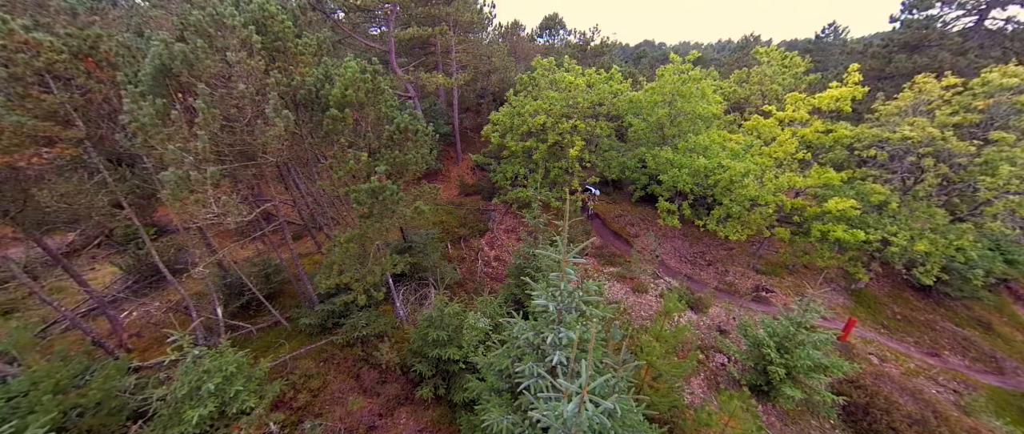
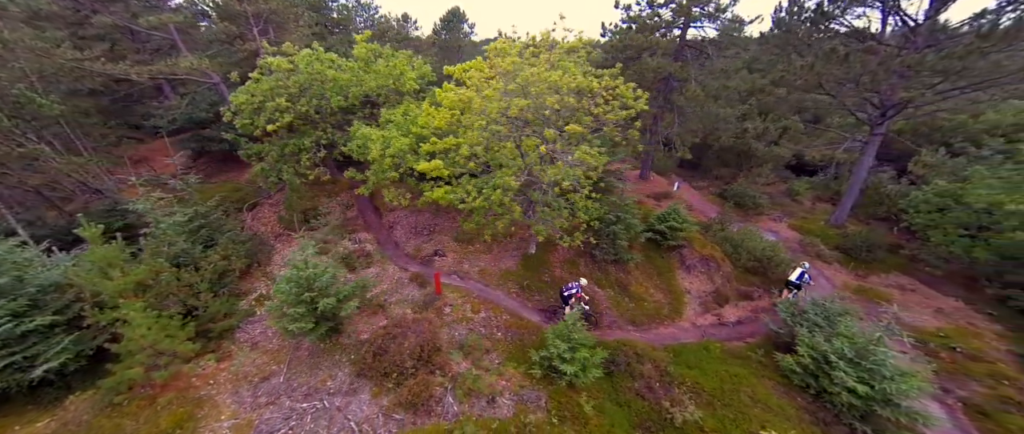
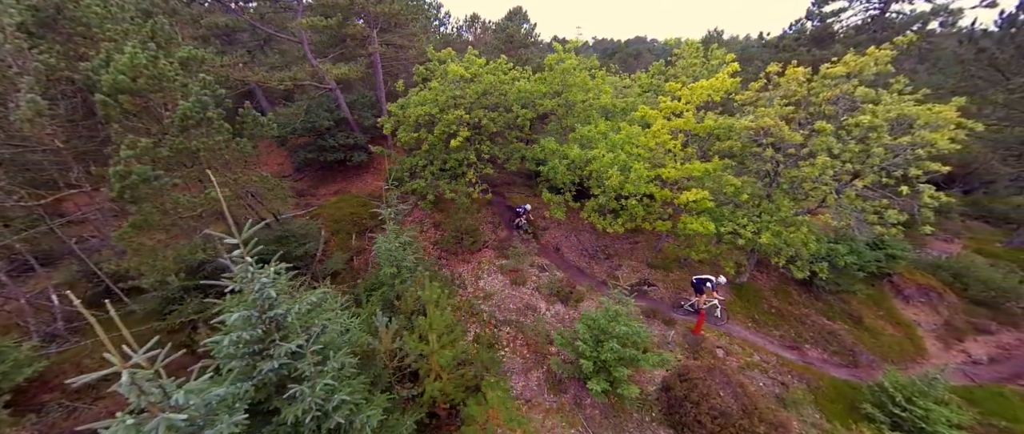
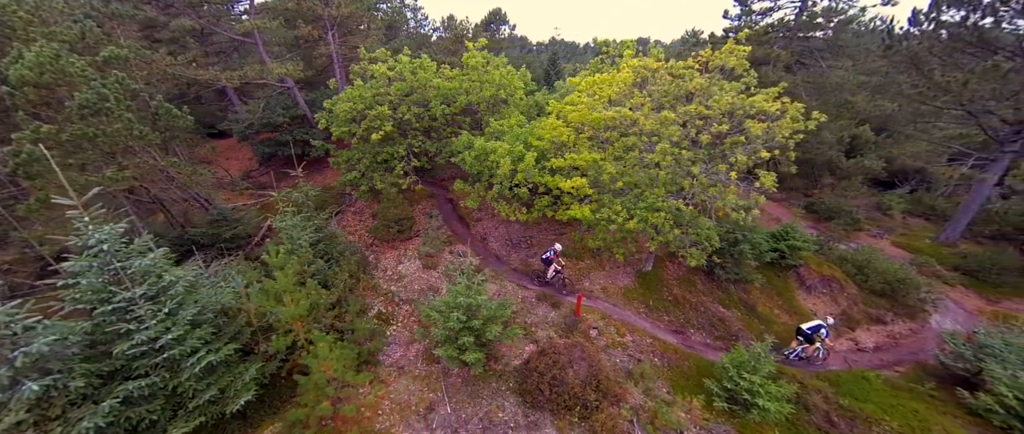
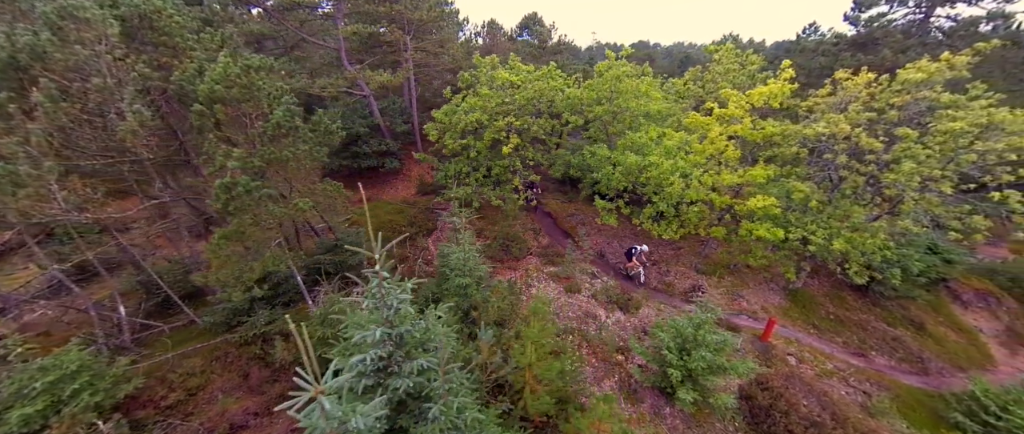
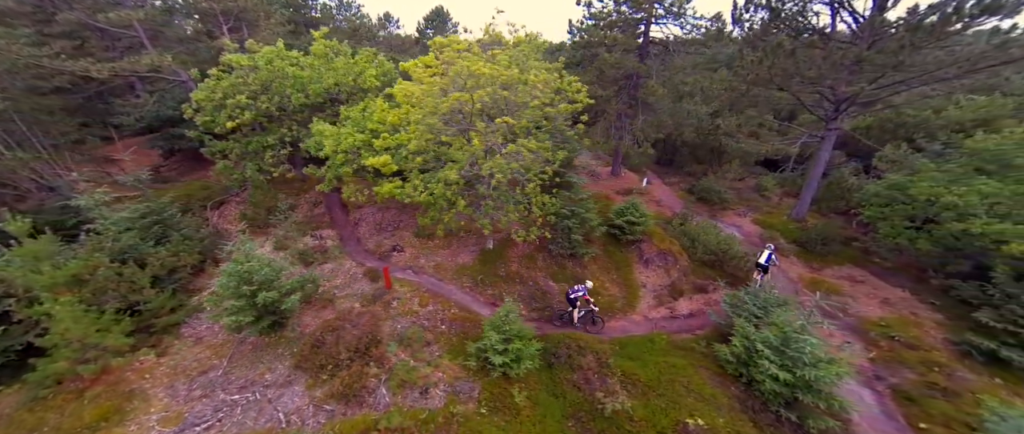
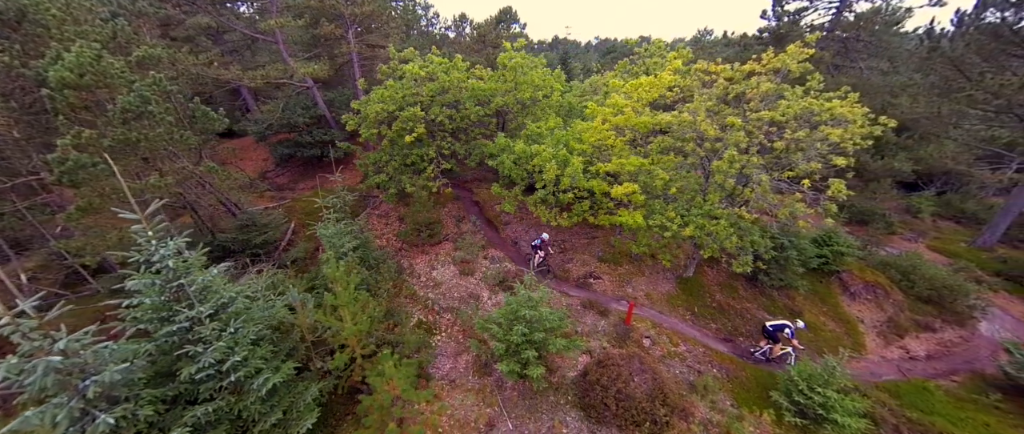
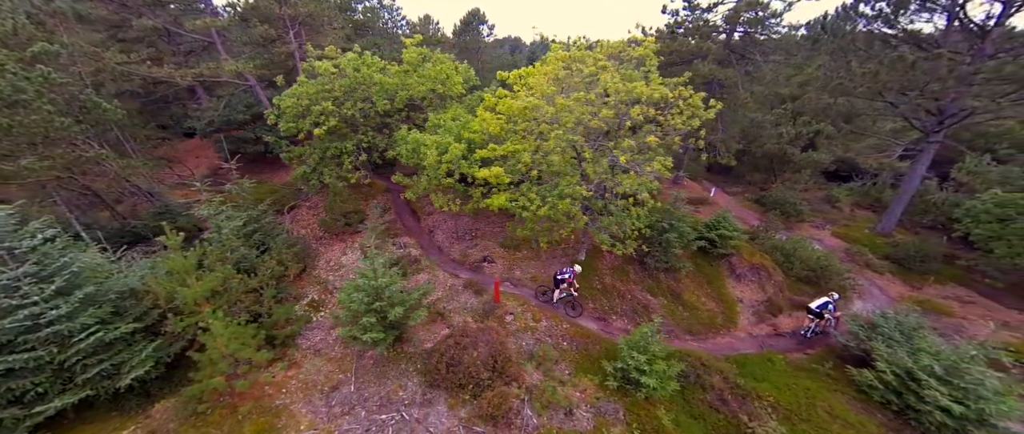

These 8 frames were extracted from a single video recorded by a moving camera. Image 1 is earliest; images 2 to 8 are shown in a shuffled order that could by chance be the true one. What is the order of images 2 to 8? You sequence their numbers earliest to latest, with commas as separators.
5, 3, 7, 4, 8, 2, 6
